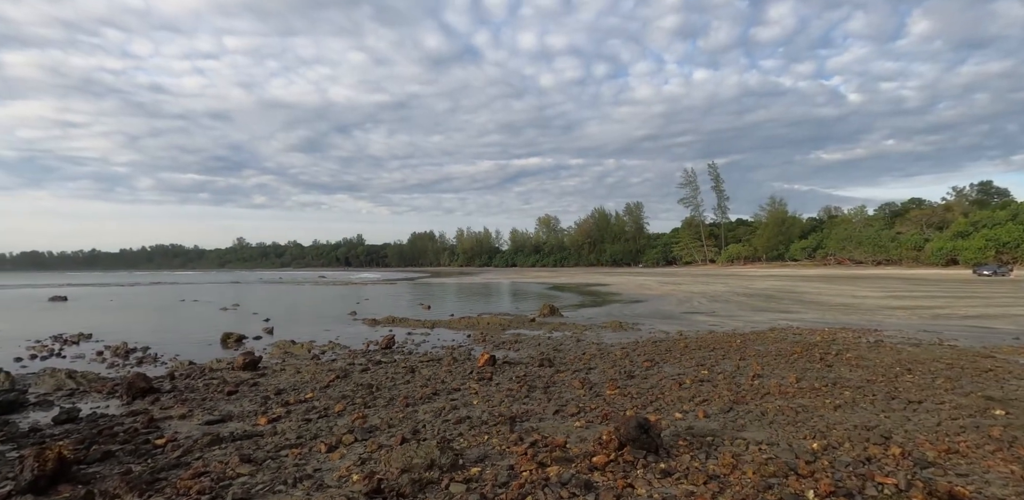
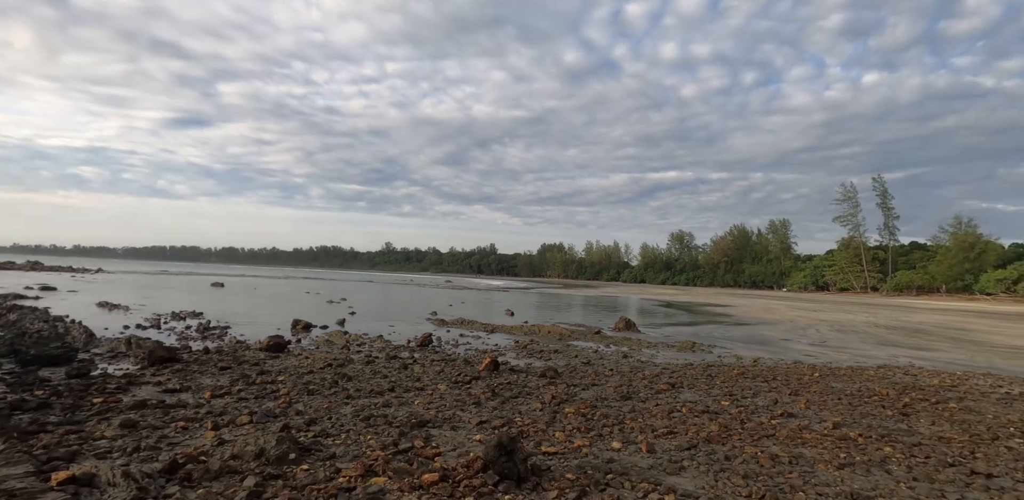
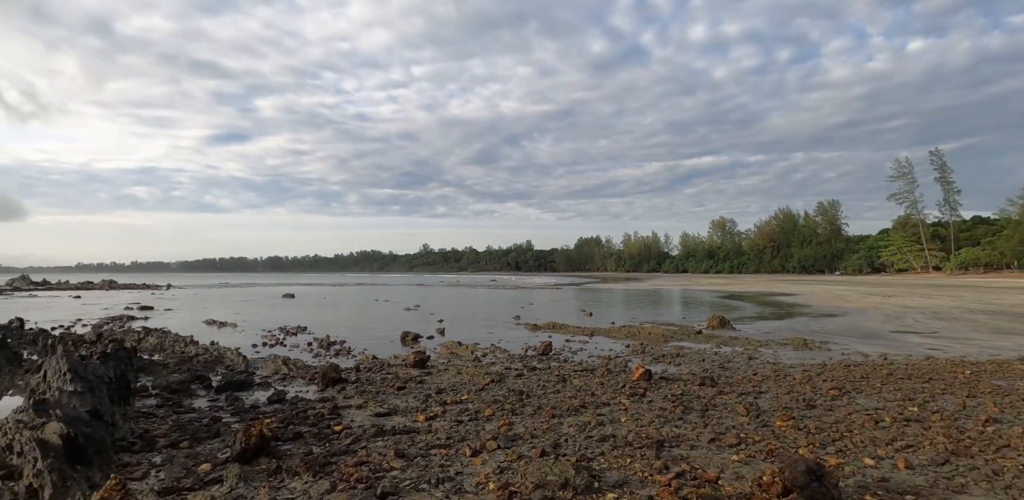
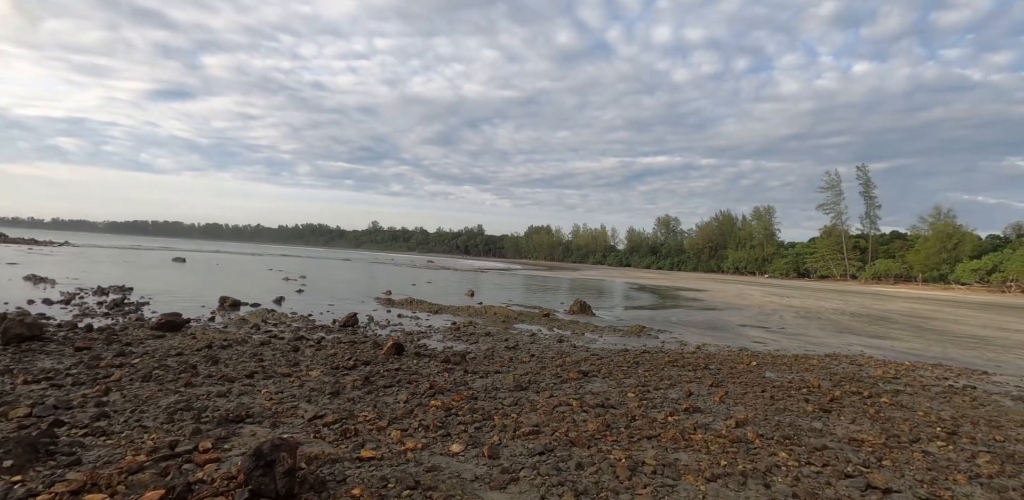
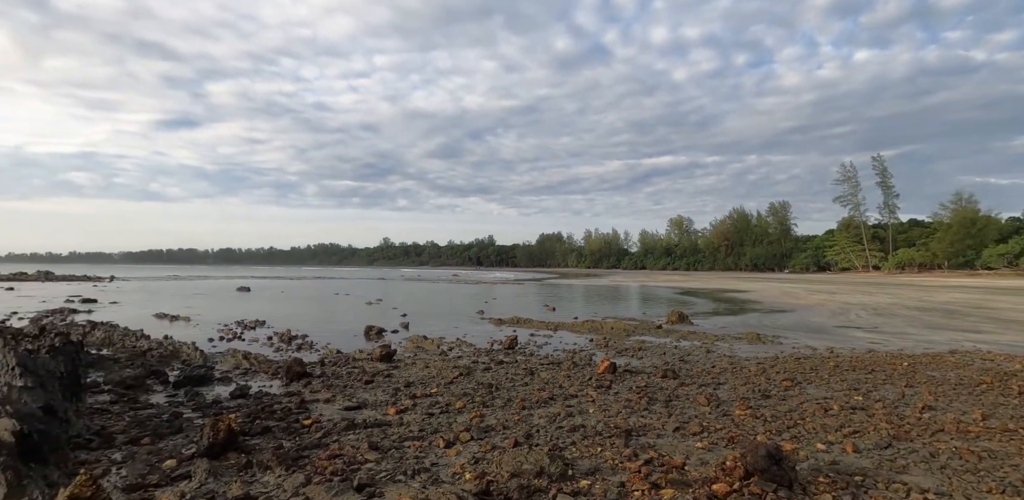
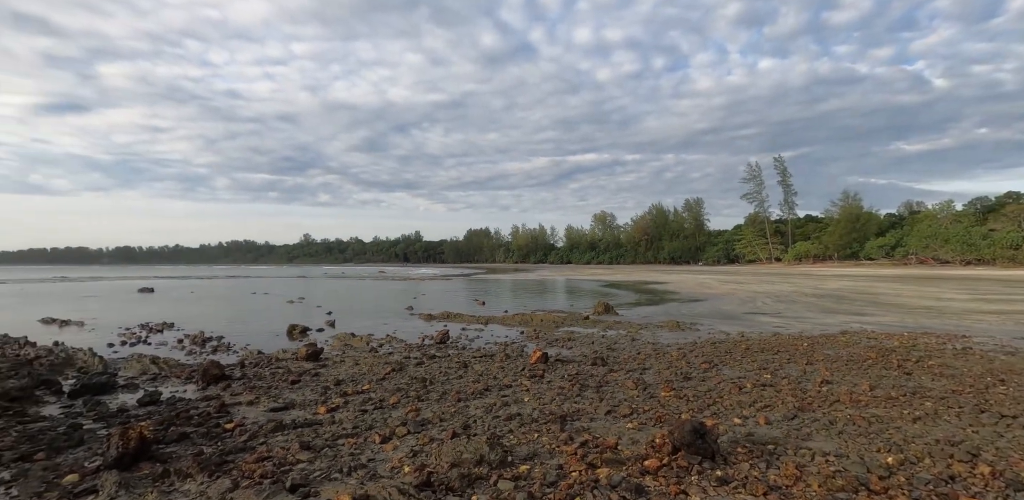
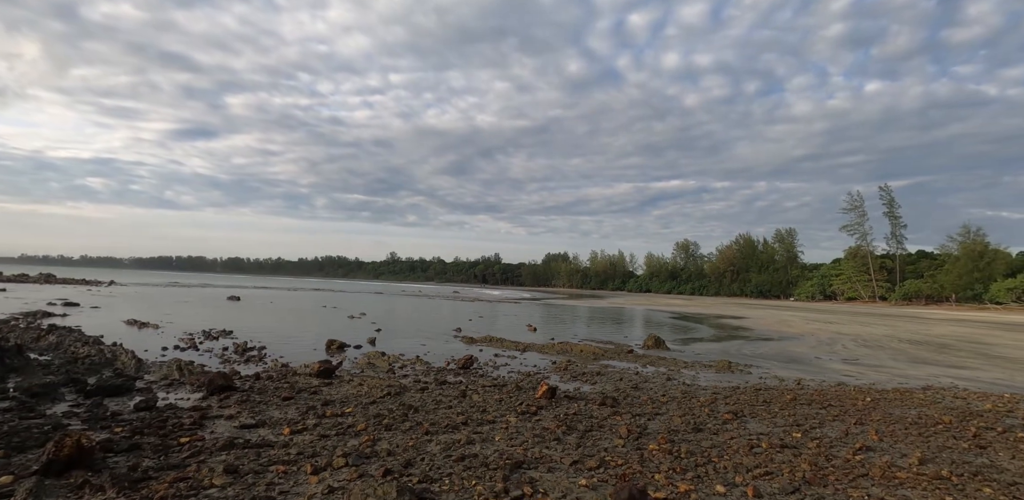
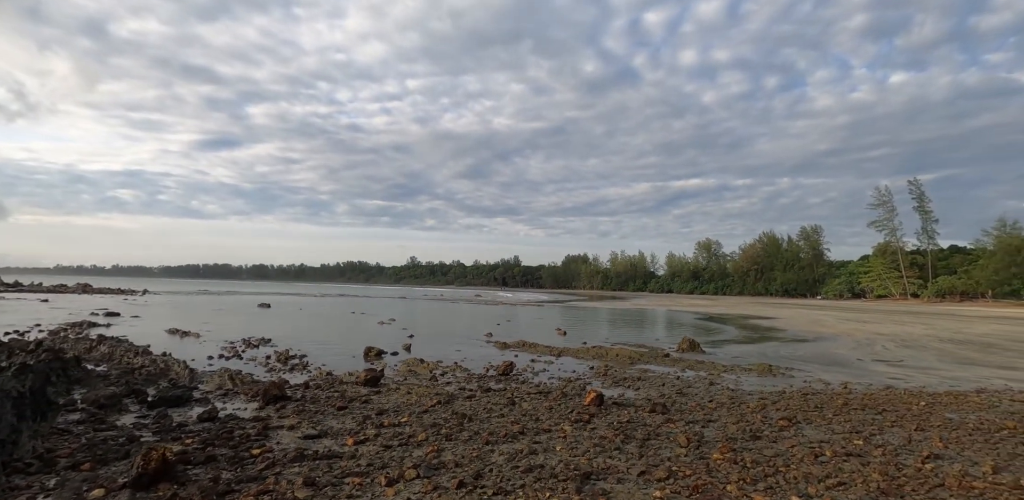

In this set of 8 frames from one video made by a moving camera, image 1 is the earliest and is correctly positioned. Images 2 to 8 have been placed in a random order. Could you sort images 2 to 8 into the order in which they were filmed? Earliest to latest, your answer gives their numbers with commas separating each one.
6, 5, 3, 8, 7, 2, 4
